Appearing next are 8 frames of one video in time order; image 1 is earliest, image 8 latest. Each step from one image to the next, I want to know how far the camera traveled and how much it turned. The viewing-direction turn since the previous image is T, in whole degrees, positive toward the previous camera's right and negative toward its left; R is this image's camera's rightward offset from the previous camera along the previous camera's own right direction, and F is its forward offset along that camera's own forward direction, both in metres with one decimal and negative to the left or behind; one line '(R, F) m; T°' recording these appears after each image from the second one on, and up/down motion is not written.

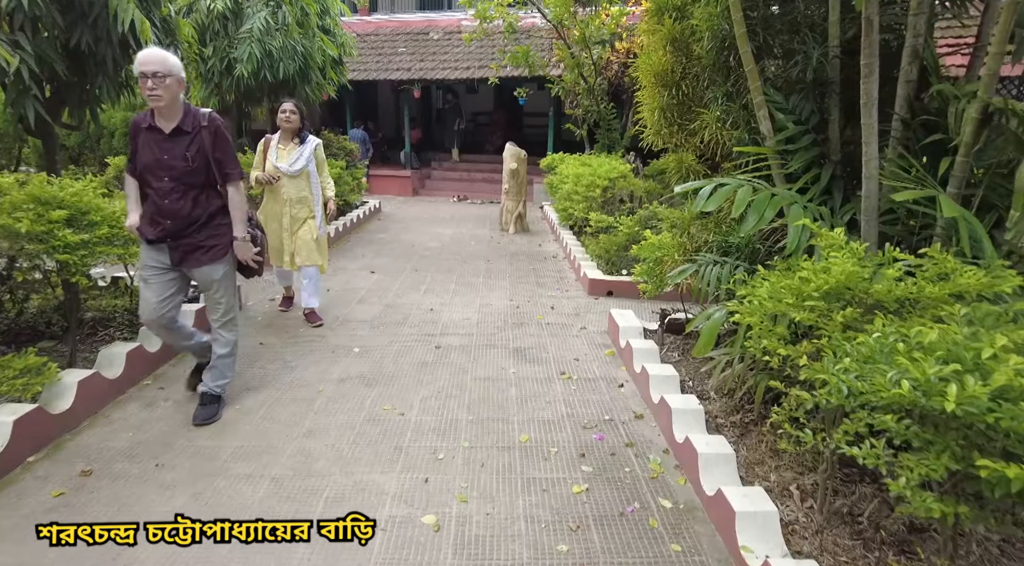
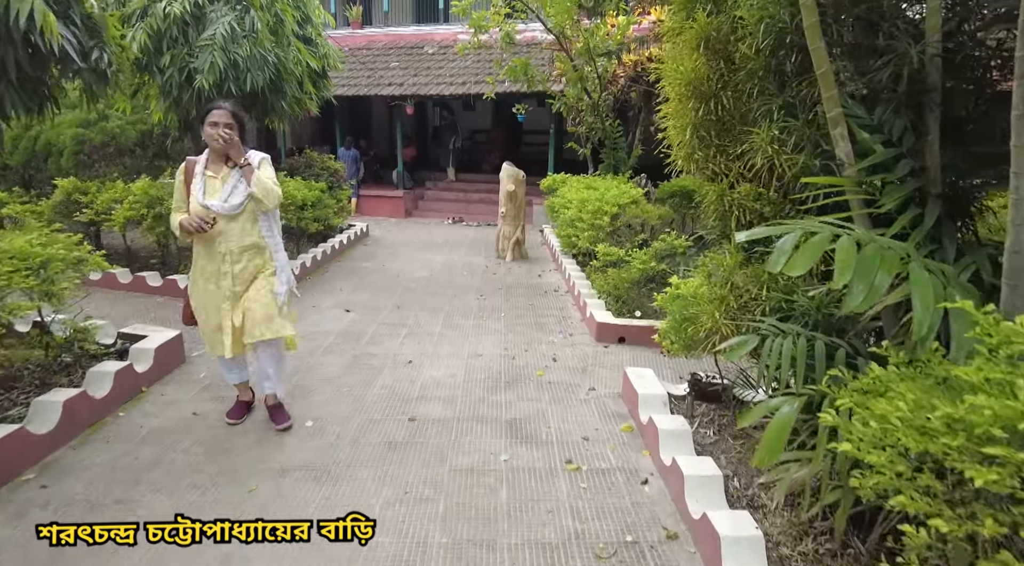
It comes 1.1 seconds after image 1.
(0.0, +0.8) m; 0°
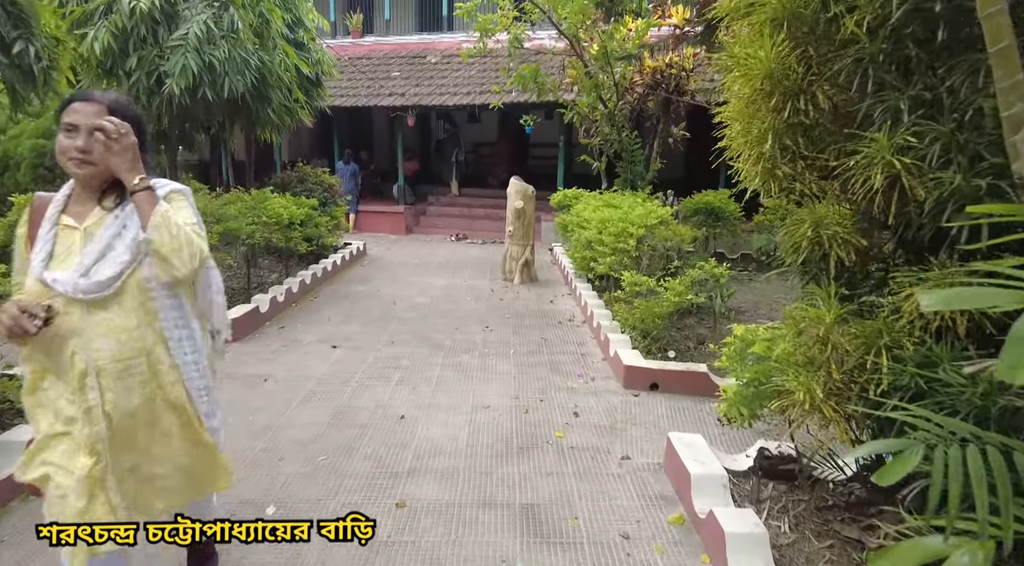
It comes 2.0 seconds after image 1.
(-0.1, +0.8) m; 0°
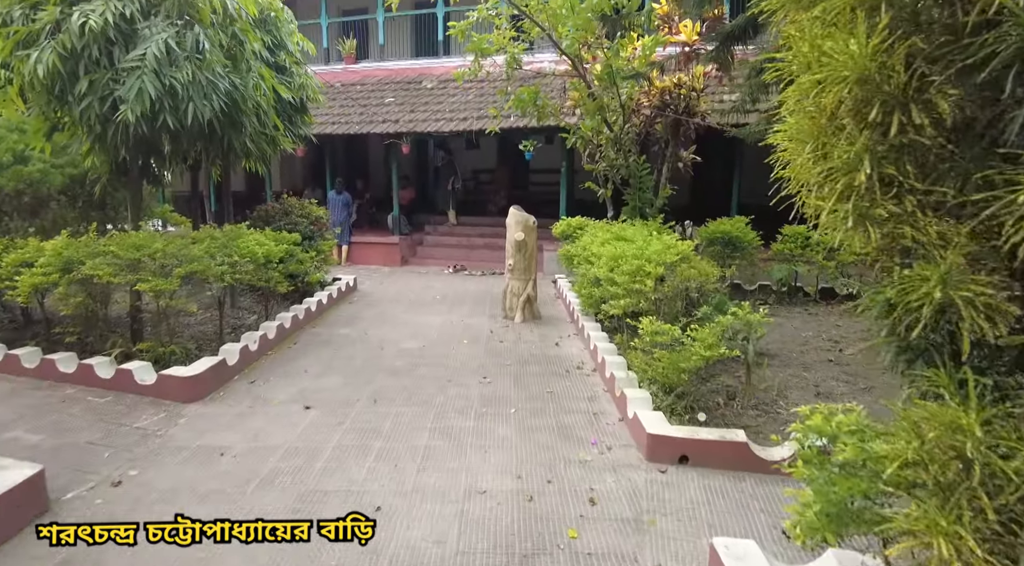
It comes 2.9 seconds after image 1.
(0.0, +0.7) m; 0°
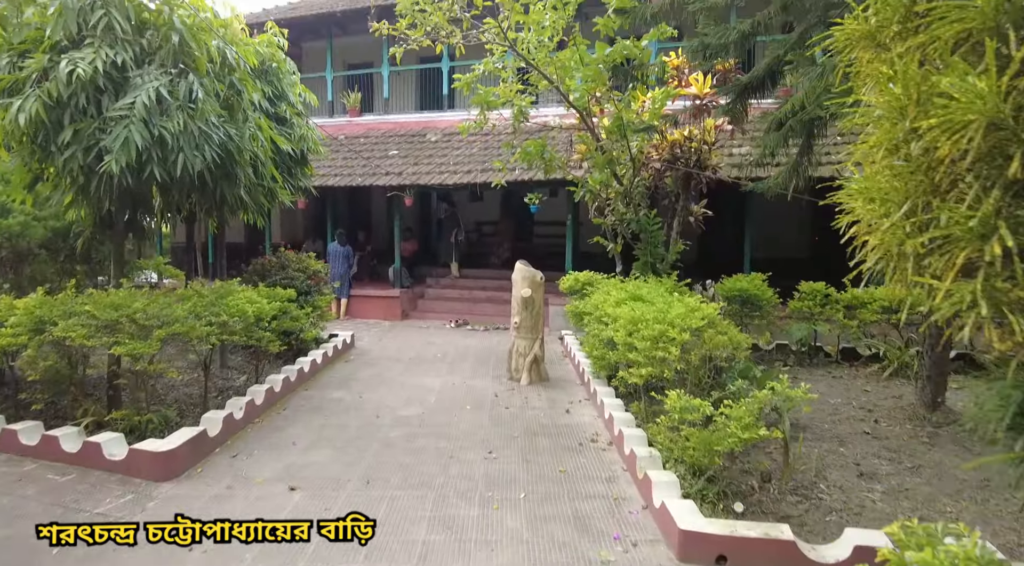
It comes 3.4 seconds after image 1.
(-0.1, +0.4) m; 0°
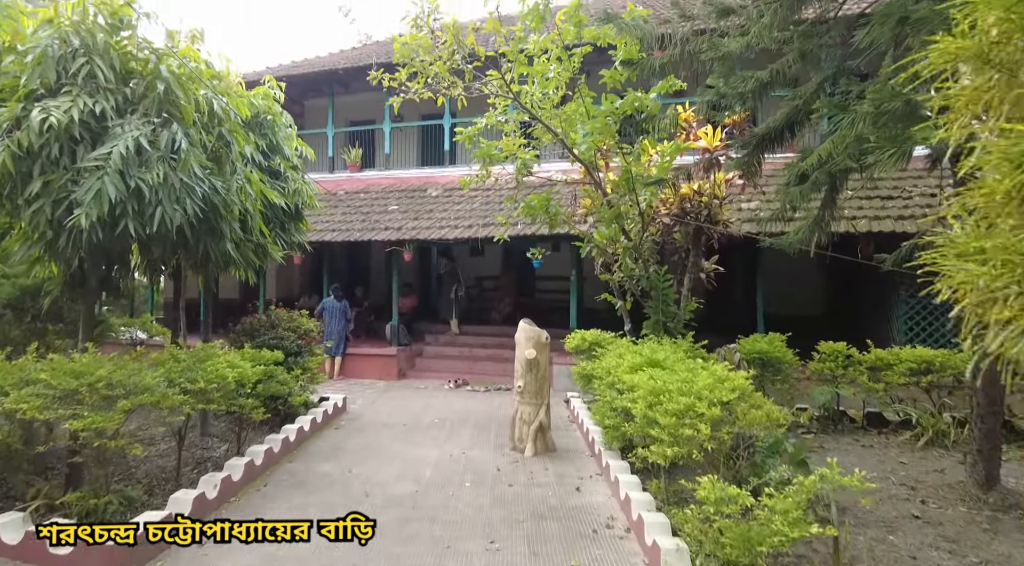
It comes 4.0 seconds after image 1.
(0.0, +0.4) m; 0°
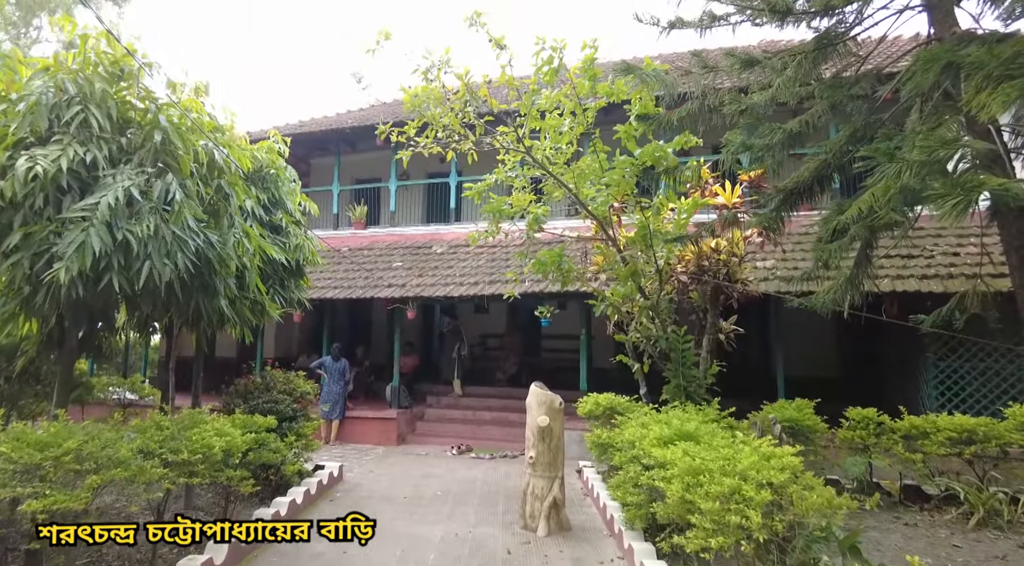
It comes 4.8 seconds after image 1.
(-0.1, +0.4) m; 0°
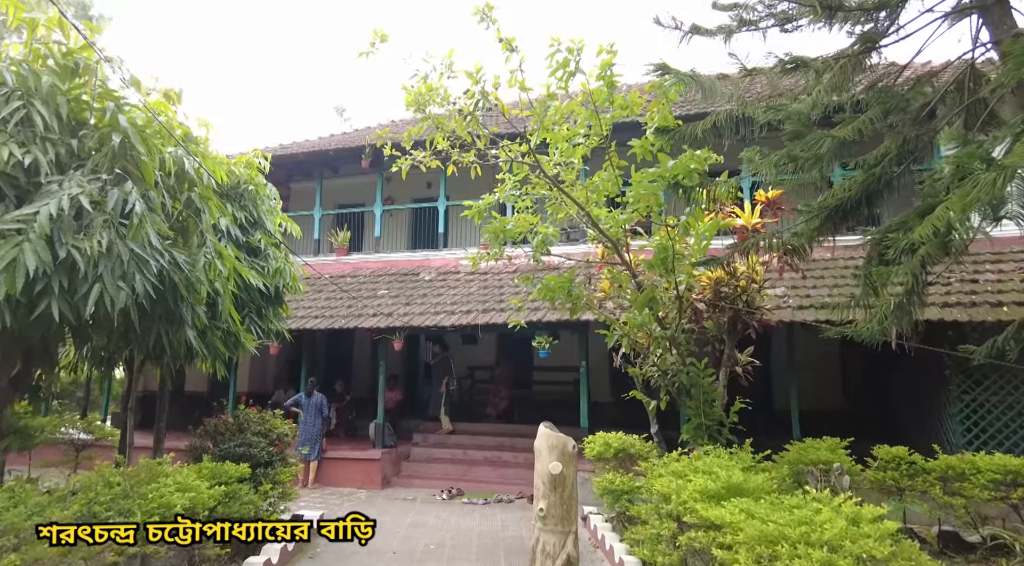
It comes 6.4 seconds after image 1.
(-0.2, +0.6) m; +2°
